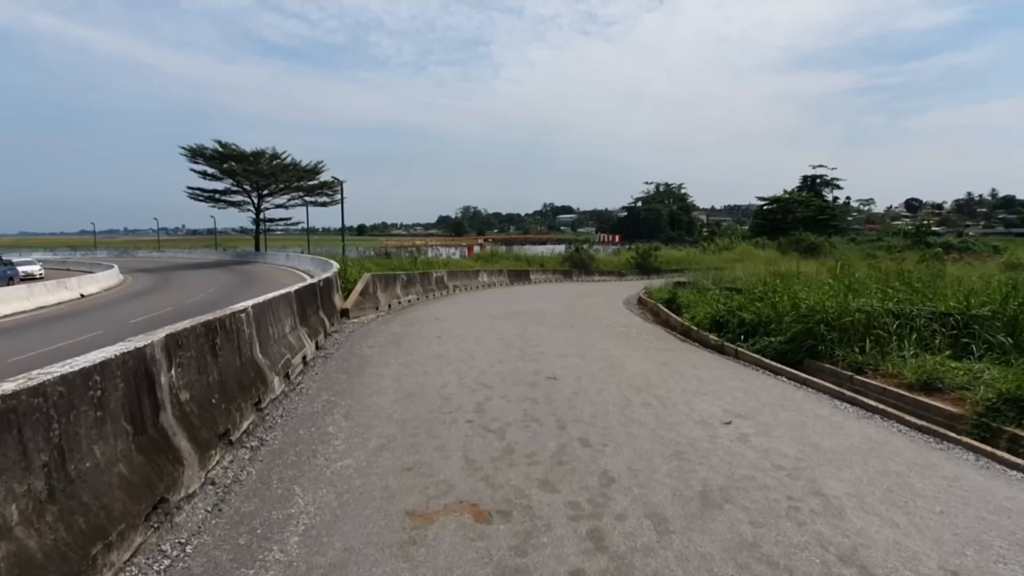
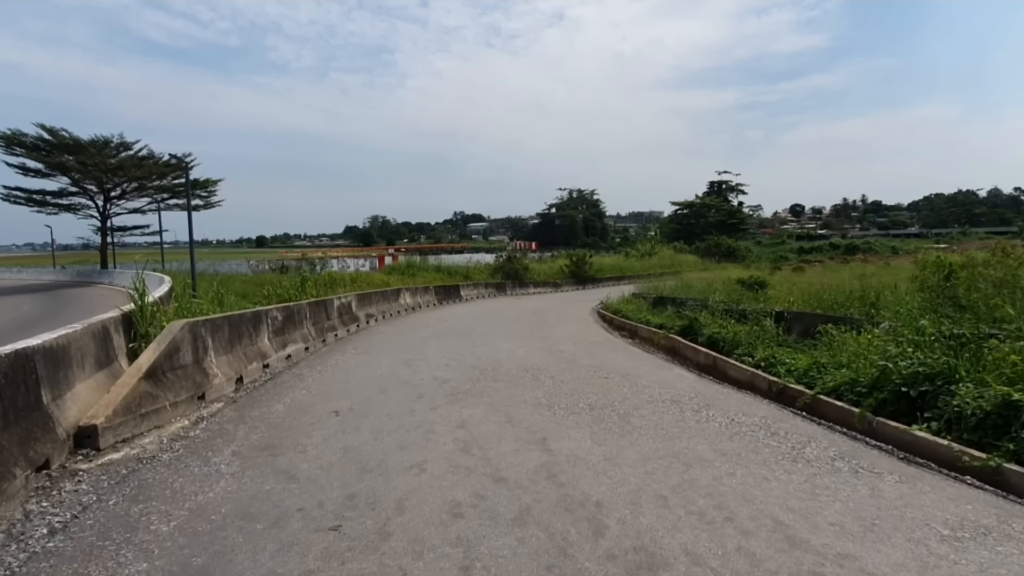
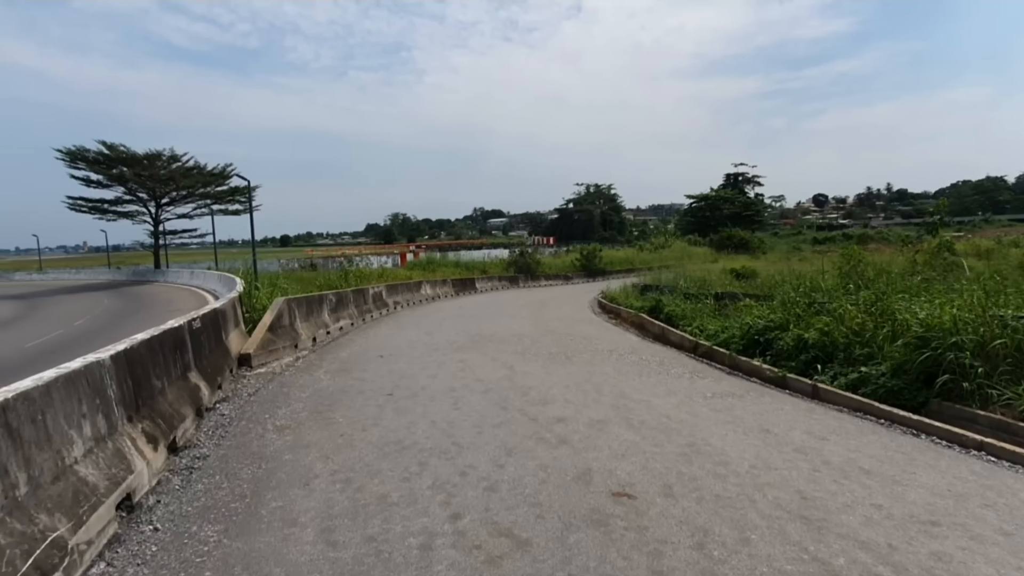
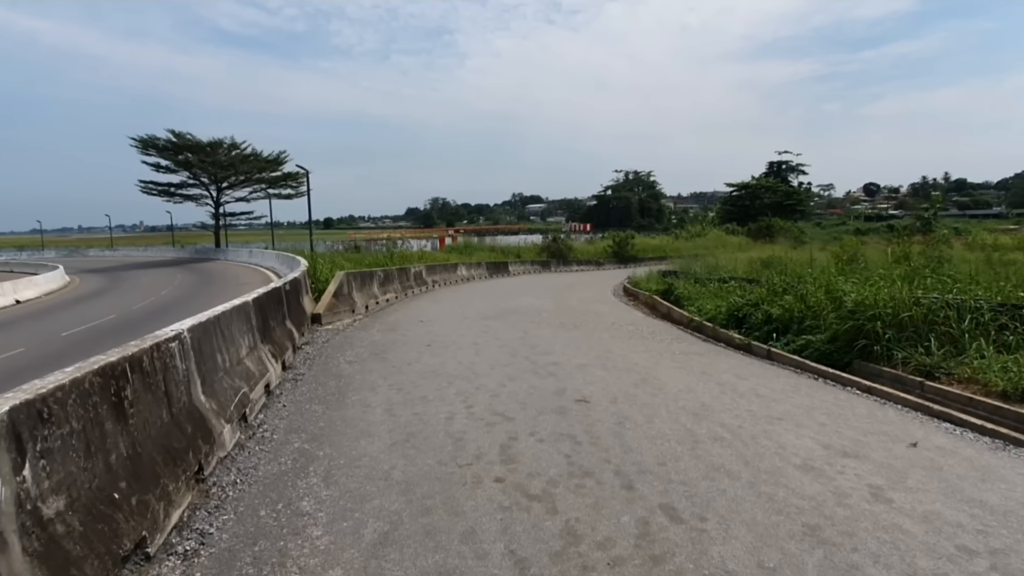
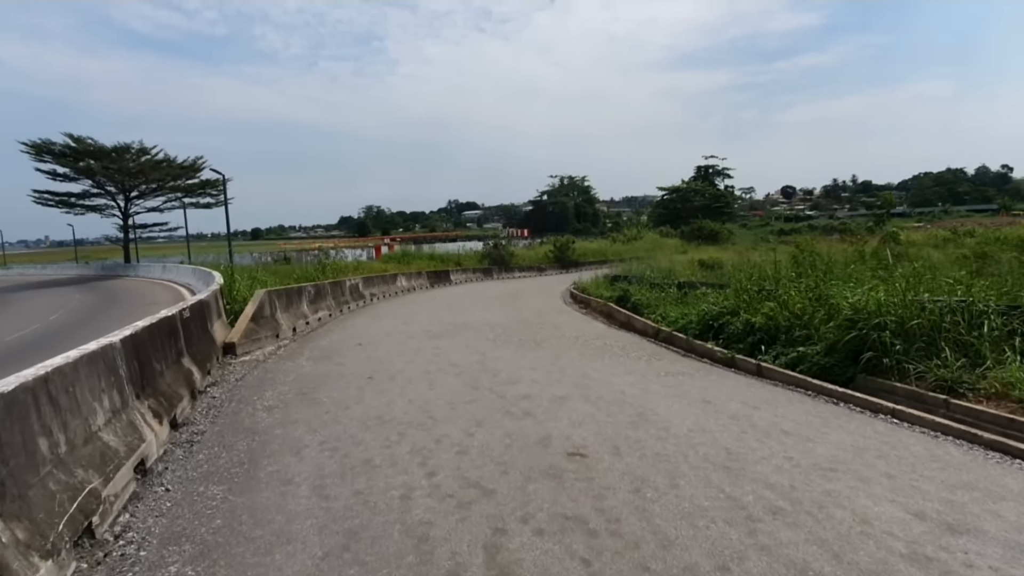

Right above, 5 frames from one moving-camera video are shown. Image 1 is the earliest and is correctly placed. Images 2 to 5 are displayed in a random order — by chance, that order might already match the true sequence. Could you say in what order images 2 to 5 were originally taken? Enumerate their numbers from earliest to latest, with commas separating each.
4, 5, 3, 2
